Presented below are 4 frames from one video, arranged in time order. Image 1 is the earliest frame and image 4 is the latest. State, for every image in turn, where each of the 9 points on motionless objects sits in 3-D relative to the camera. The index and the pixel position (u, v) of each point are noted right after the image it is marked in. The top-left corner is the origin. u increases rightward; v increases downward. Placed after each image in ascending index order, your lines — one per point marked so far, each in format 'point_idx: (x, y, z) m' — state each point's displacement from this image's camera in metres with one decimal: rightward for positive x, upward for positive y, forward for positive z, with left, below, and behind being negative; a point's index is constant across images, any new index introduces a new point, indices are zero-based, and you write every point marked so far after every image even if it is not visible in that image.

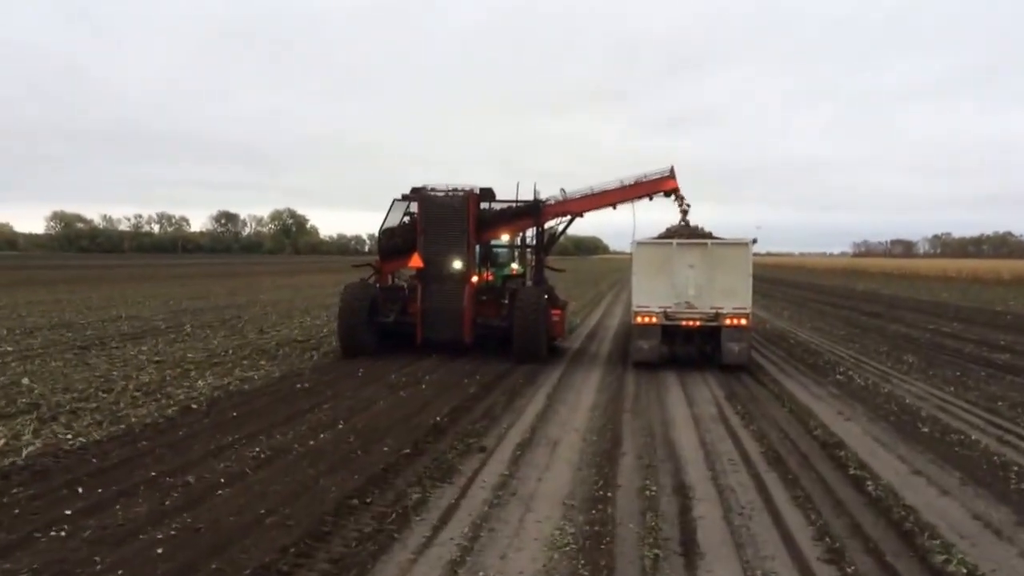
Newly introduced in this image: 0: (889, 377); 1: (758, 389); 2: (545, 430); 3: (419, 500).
0: (+6.5, -1.6, +15.7) m
1: (+4.0, -1.6, +14.6) m
2: (+0.4, -1.8, +11.3) m
3: (-0.9, -2.0, +8.3) m
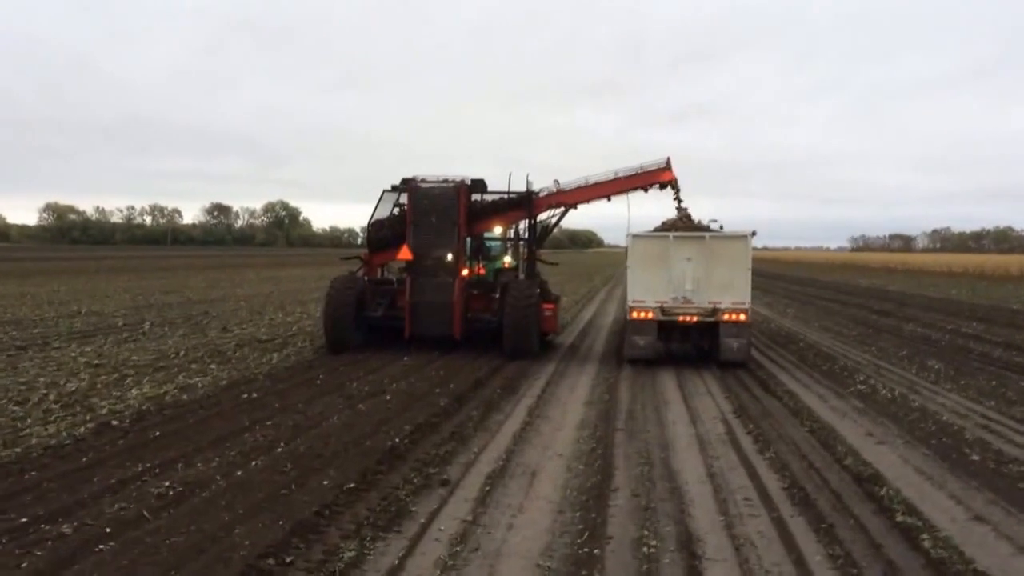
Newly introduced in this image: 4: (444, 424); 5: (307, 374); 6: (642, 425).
0: (+6.2, -1.6, +13.9) m
1: (+3.7, -1.6, +12.8) m
2: (+0.1, -1.8, +9.5) m
3: (-1.1, -2.0, +6.5) m
4: (-0.8, -1.6, +11.0) m
5: (-3.4, -1.4, +15.0) m
6: (+1.6, -1.7, +11.2) m
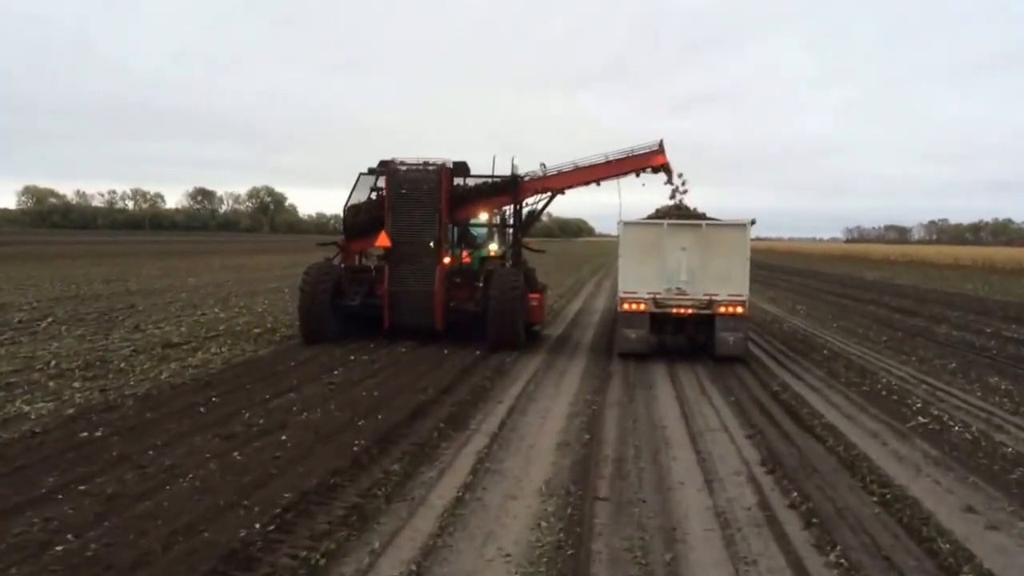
0: (+5.6, -1.6, +10.4) m
1: (+3.1, -1.6, +9.4) m
2: (-0.4, -1.8, +6.0) m
3: (-1.7, -2.0, +3.0) m
4: (-1.4, -1.7, +7.5) m
5: (-4.0, -1.4, +11.4) m
6: (+1.0, -1.7, +7.7) m
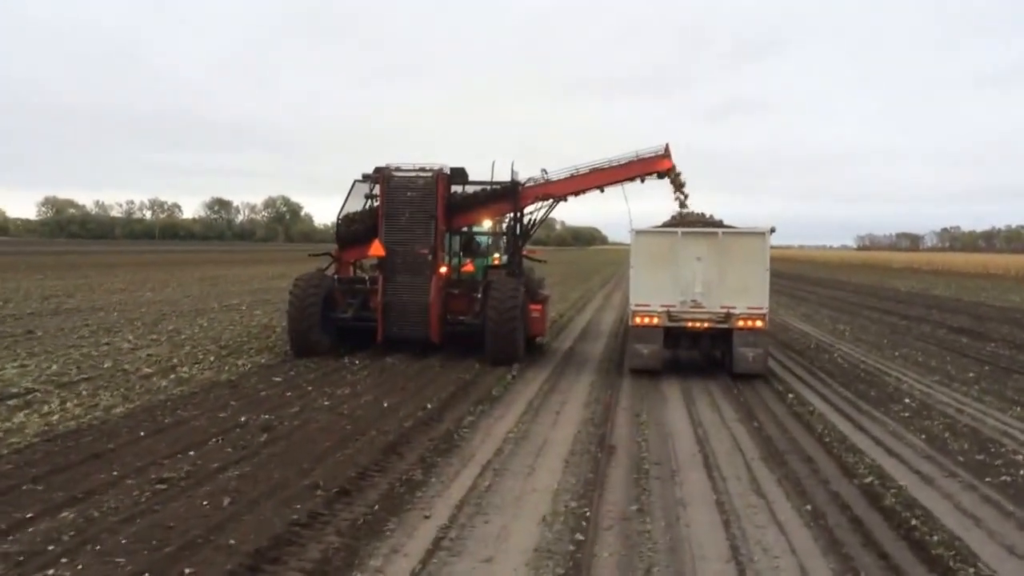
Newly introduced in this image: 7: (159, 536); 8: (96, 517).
0: (+5.1, -1.9, +5.9) m
1: (+2.6, -1.9, +4.9) m
2: (-1.0, -2.1, +1.5) m
3: (-2.3, -2.3, -1.5) m
4: (-1.9, -1.9, +3.0) m
5: (-4.5, -1.7, +7.0) m
6: (+0.5, -2.0, +3.2) m
7: (-2.5, -1.7, +6.4) m
8: (-3.0, -1.7, +6.7) m
